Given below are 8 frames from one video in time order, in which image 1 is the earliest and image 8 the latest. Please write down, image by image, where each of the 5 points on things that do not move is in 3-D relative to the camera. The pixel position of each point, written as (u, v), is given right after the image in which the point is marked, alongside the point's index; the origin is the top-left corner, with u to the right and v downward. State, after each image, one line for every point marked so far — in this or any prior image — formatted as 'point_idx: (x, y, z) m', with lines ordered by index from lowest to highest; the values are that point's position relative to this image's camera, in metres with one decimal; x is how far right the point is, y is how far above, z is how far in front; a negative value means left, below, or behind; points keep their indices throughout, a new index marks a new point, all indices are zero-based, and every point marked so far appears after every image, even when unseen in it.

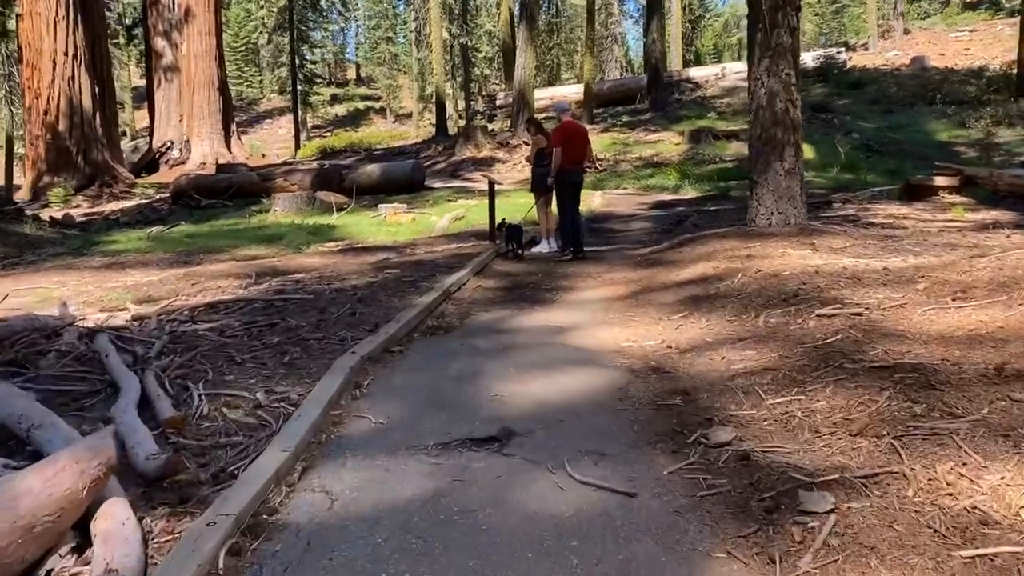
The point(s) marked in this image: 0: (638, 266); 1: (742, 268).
0: (+1.2, +0.2, +8.3) m
1: (+1.8, +0.1, +6.6) m
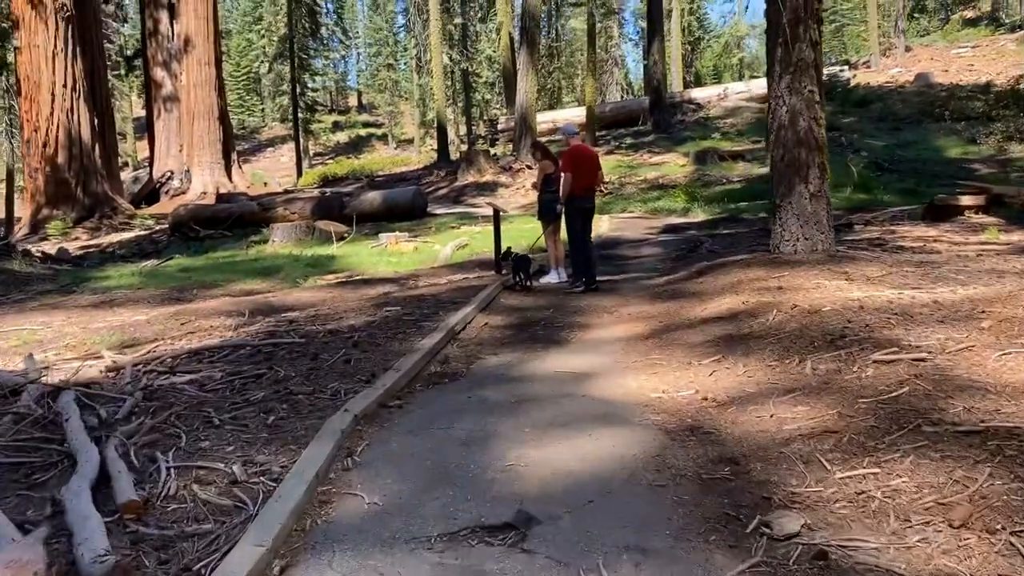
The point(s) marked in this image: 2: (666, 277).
0: (+1.3, -0.1, +7.7) m
1: (+1.8, -0.1, +6.0) m
2: (+1.7, +0.1, +9.4) m
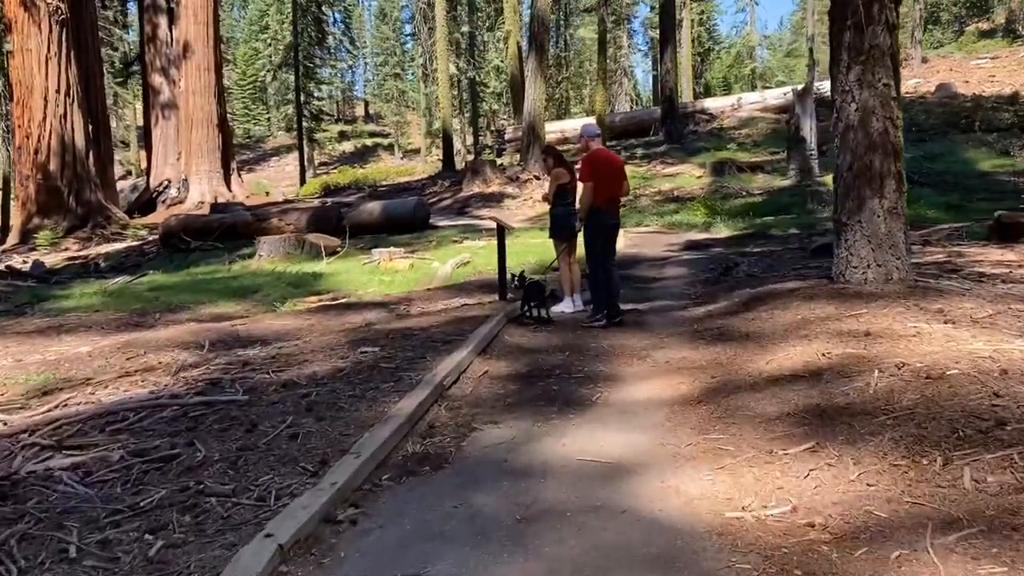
0: (+1.3, -0.4, +6.2) m
1: (+1.9, -0.4, +4.5) m
2: (+1.7, -0.2, +7.8) m
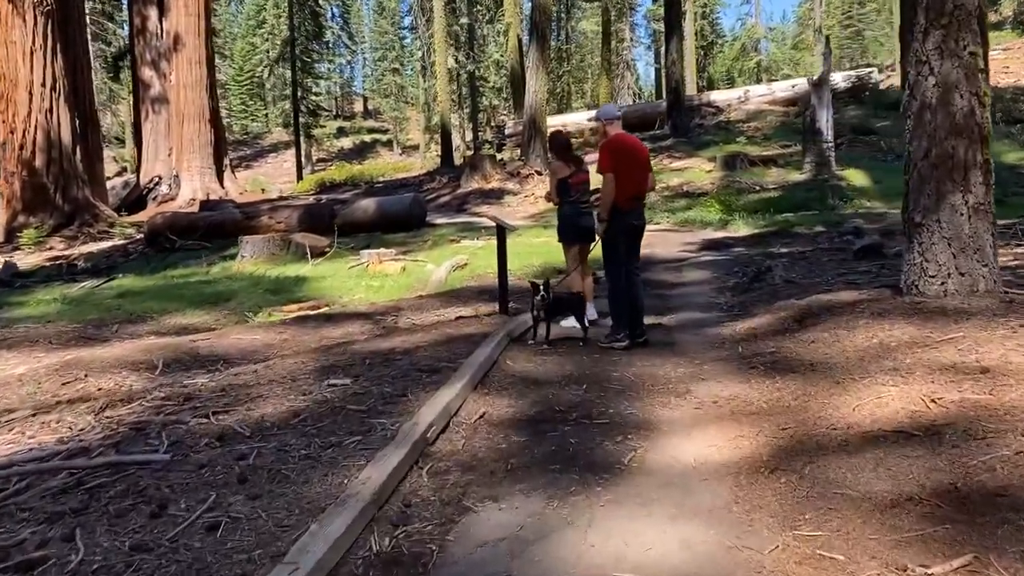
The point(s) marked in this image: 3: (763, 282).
0: (+1.4, -0.5, +5.0) m
1: (+1.9, -0.5, +3.3) m
2: (+1.7, -0.3, +6.6) m
3: (+2.5, +0.1, +8.8) m
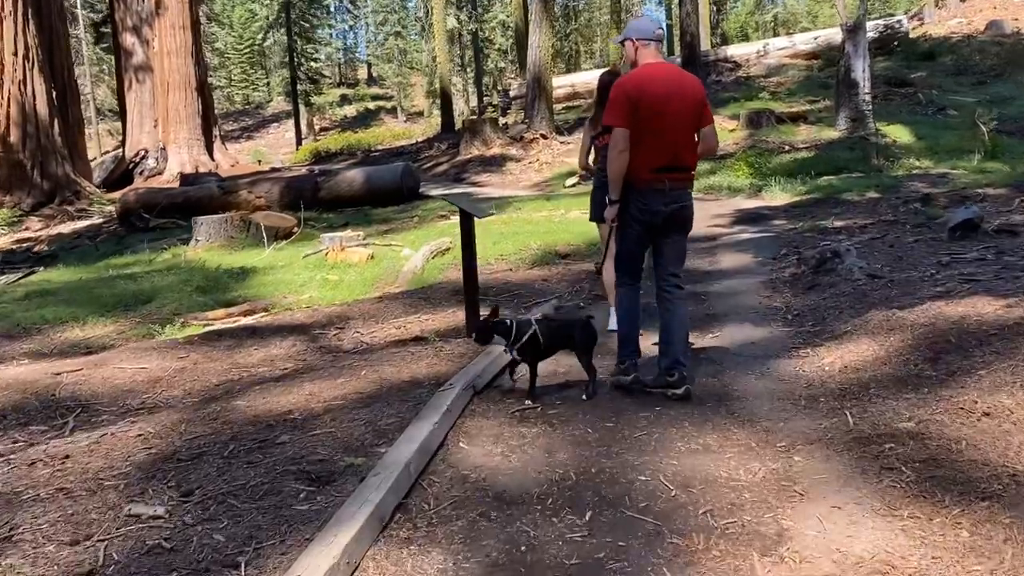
0: (+1.2, -0.6, +2.7) m
1: (+1.7, -0.7, +1.0) m
2: (+1.6, -0.3, +4.4) m
3: (+2.4, +0.1, +6.5) m
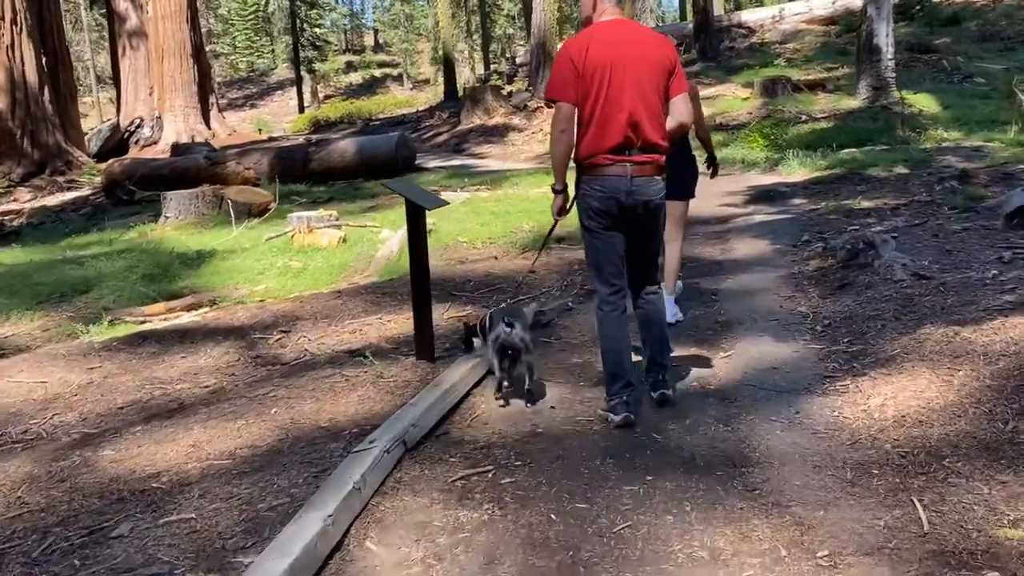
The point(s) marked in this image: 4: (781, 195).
0: (+1.0, -0.7, +1.7) m
1: (+1.5, -0.8, 0.0) m
2: (+1.4, -0.4, +3.3) m
3: (+2.2, +0.1, +5.4) m
4: (+3.1, +1.1, +10.2) m
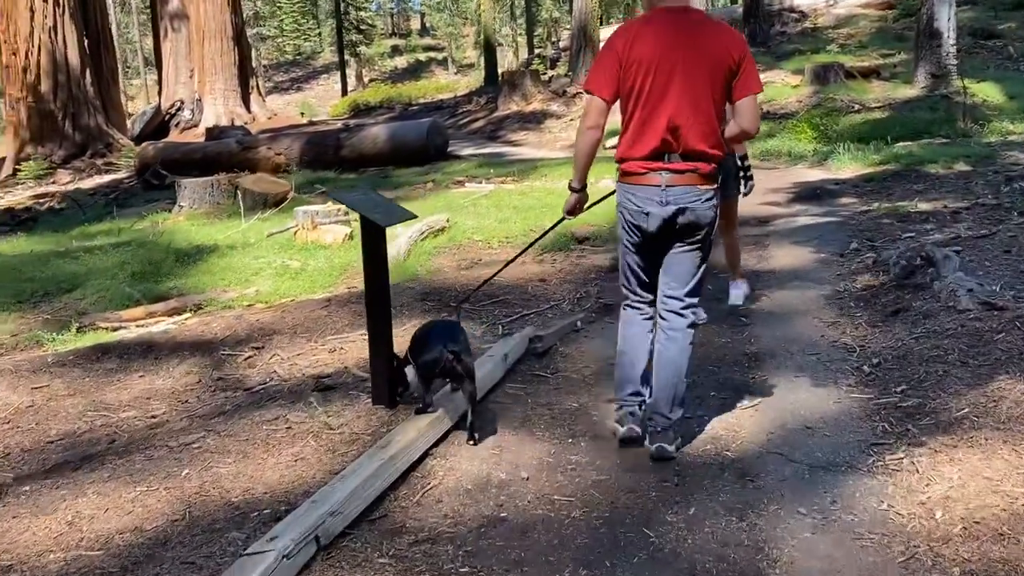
0: (+0.8, -0.9, +1.0) m
1: (+1.2, -1.1, -0.7) m
2: (+1.3, -0.6, +2.6) m
3: (+2.2, 0.0, +4.6) m
4: (+3.4, +1.0, +9.3) m
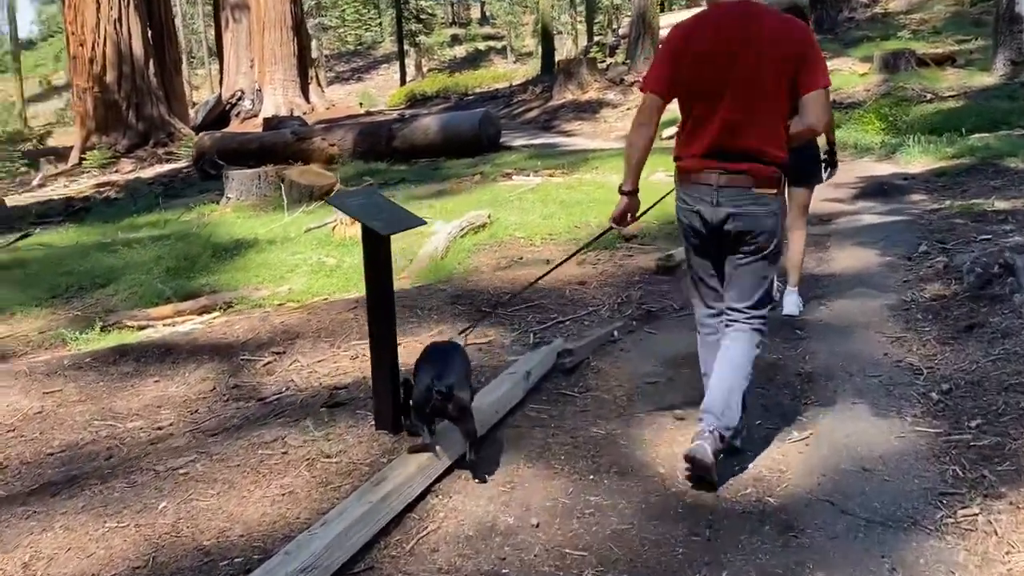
0: (+0.6, -1.0, +0.6) m
1: (+0.9, -1.2, -1.1) m
2: (+1.3, -0.6, +2.2) m
3: (+2.3, -0.1, +4.1) m
4: (+3.9, +1.0, +8.8) m
